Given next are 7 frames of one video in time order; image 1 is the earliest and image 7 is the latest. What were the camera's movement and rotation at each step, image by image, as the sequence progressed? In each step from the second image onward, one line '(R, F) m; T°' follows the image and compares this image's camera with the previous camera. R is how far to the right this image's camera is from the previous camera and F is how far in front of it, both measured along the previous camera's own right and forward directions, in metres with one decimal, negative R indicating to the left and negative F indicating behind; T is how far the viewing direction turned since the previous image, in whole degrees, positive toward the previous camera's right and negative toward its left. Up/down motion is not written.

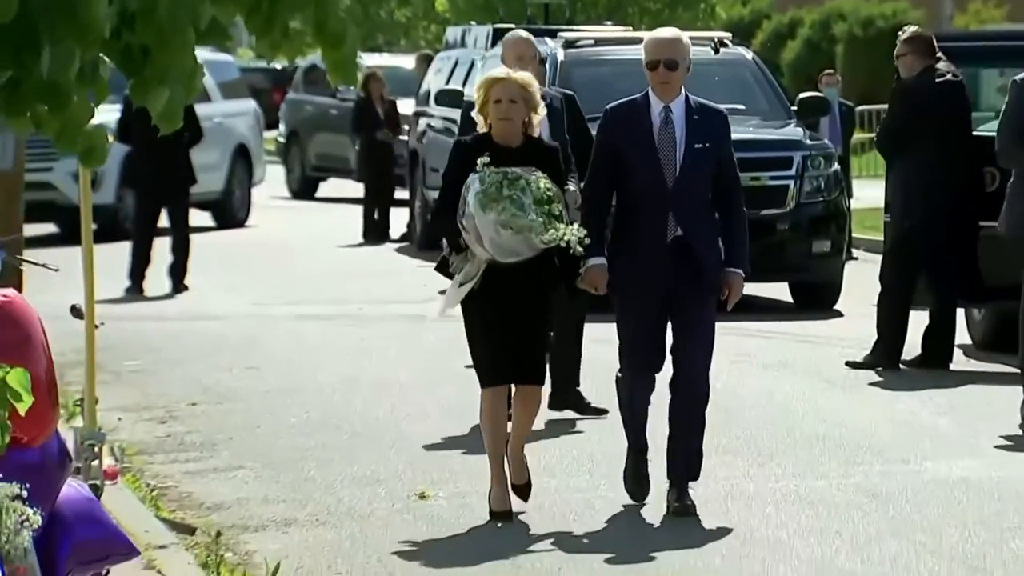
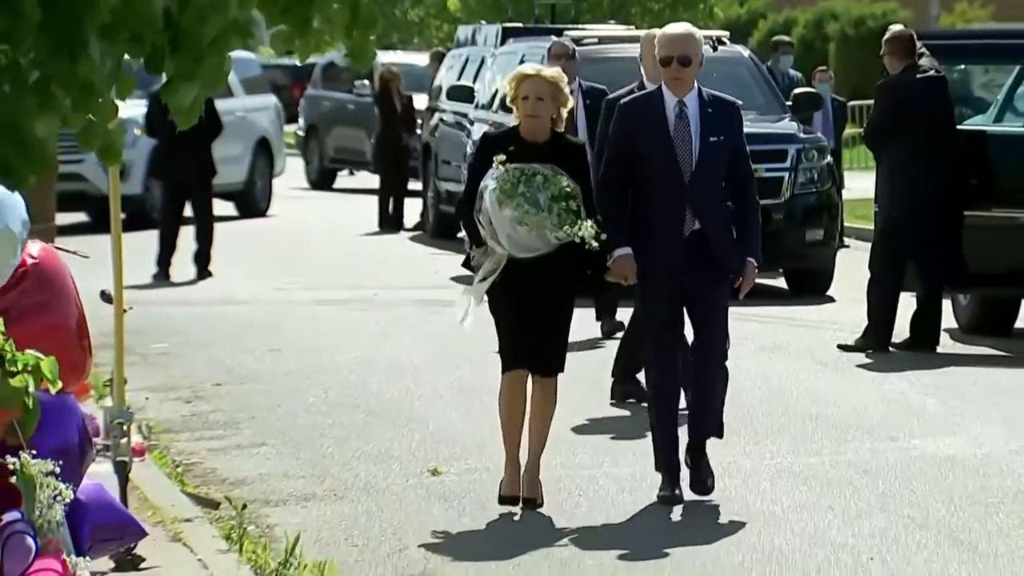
(+0.2, -0.3) m; -2°
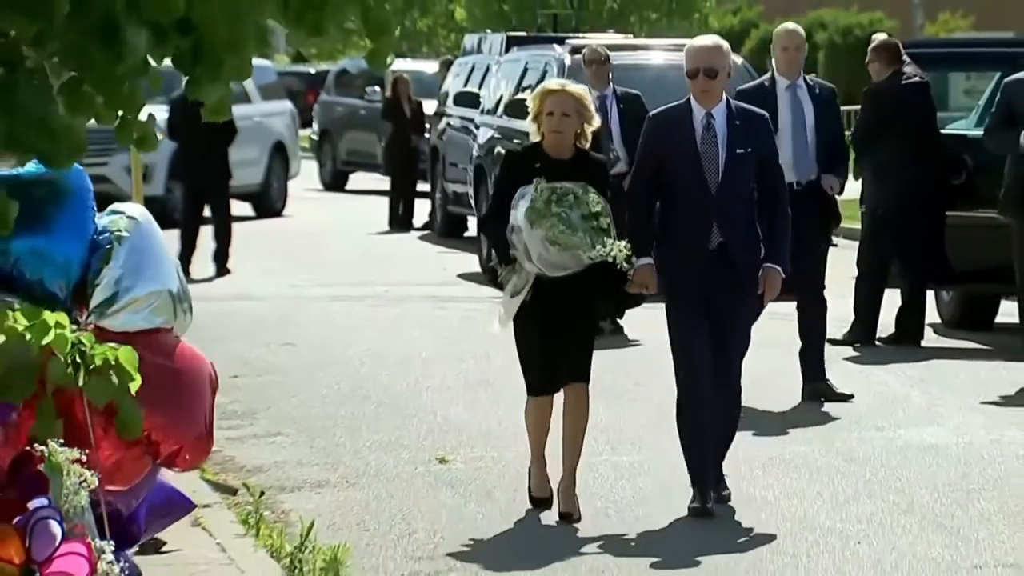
(0.0, -0.3) m; 0°
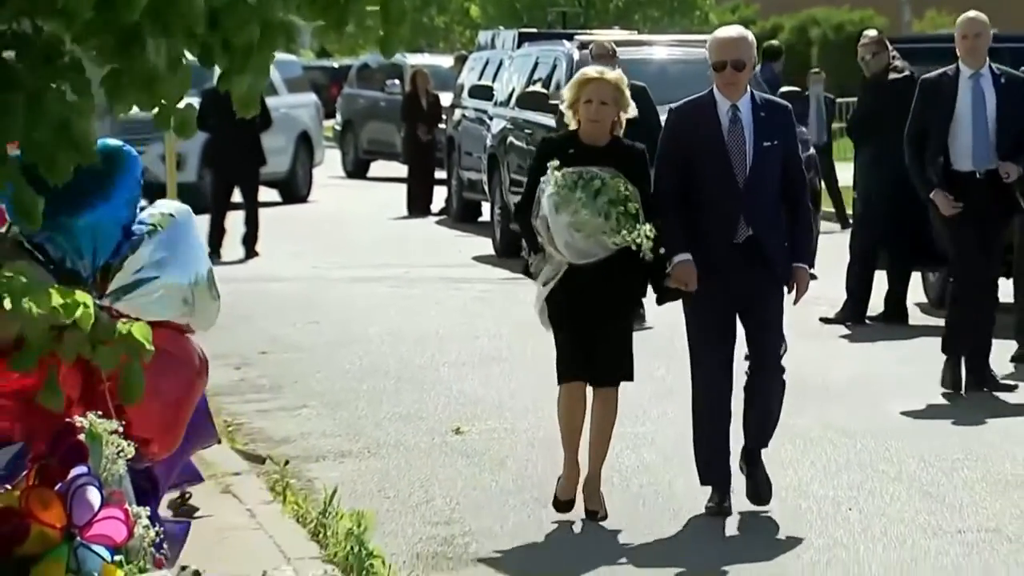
(0.0, -0.5) m; 0°
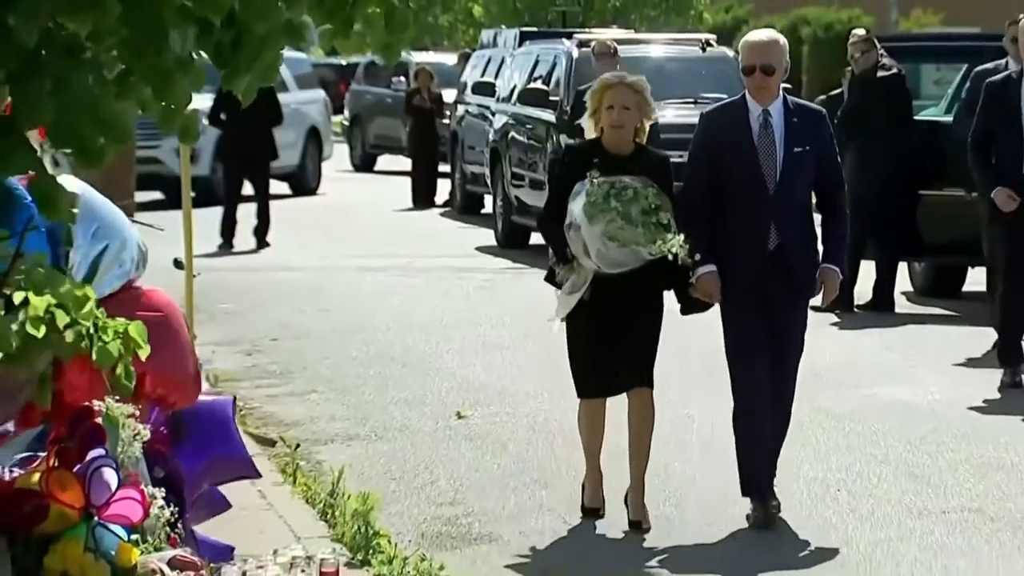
(0.0, -0.3) m; 0°
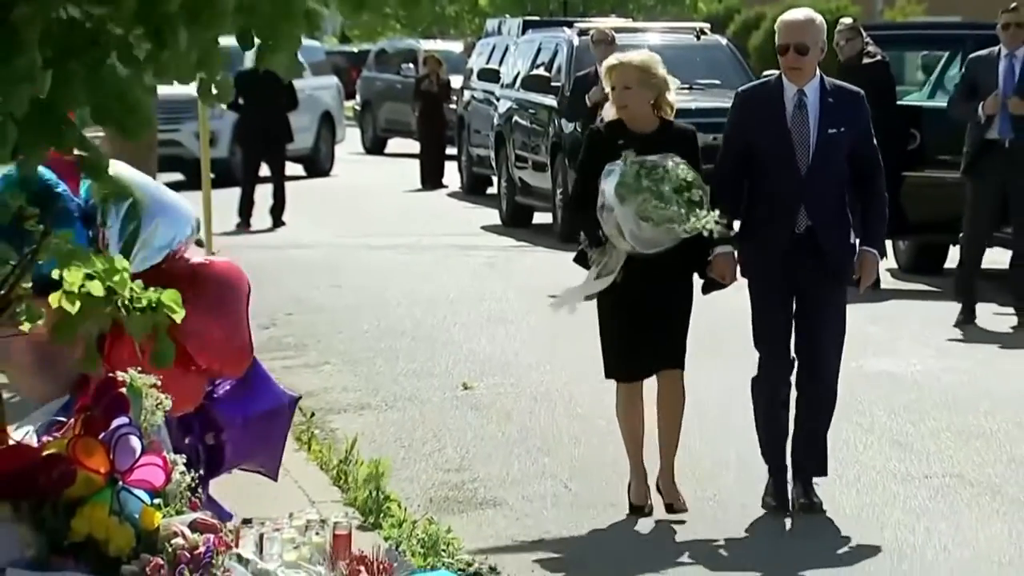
(0.0, -0.4) m; 0°
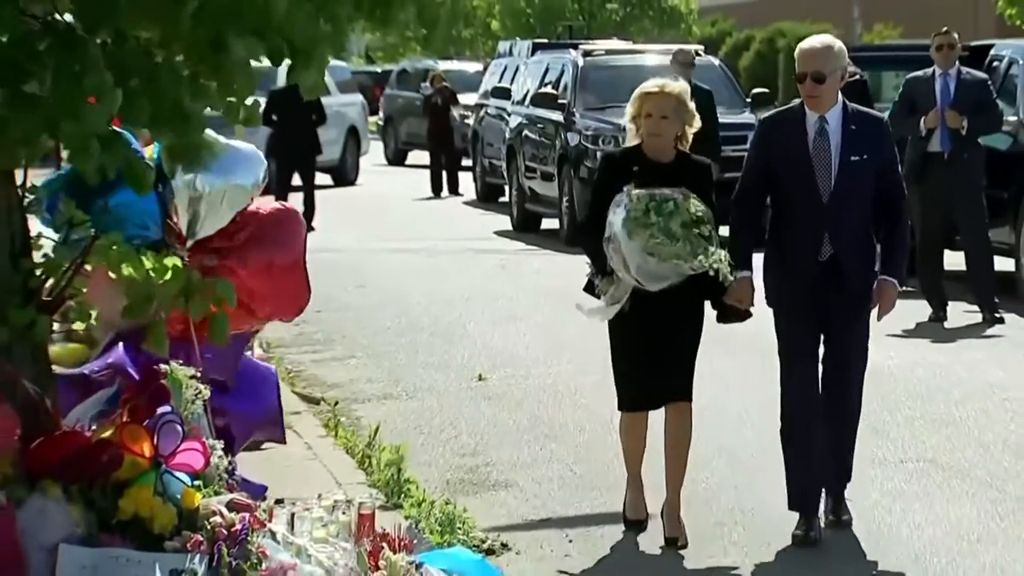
(+0.1, -0.8) m; -1°
